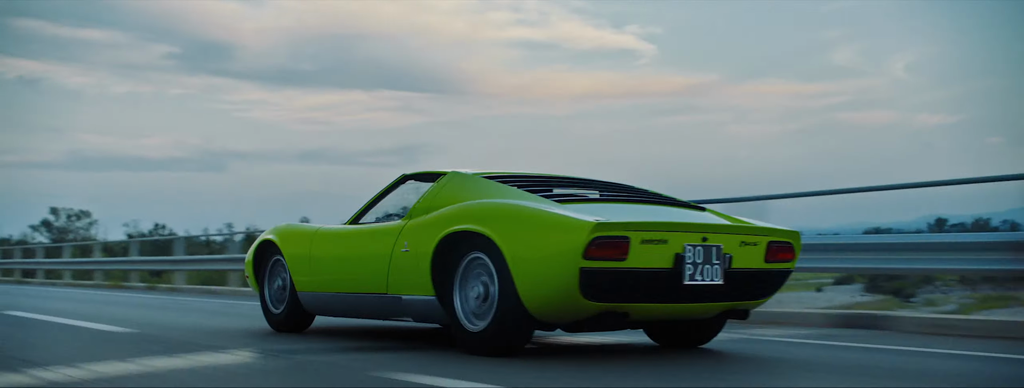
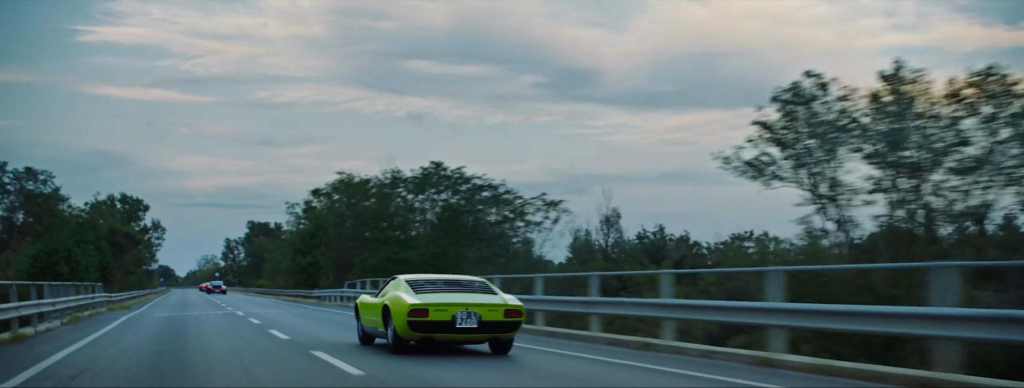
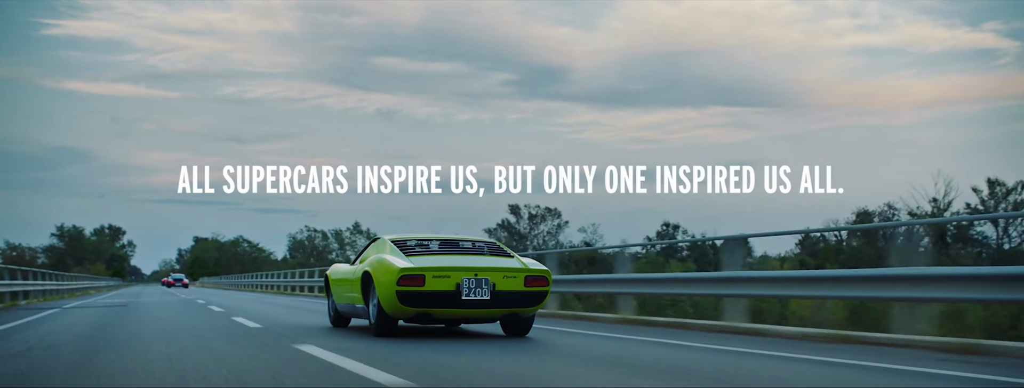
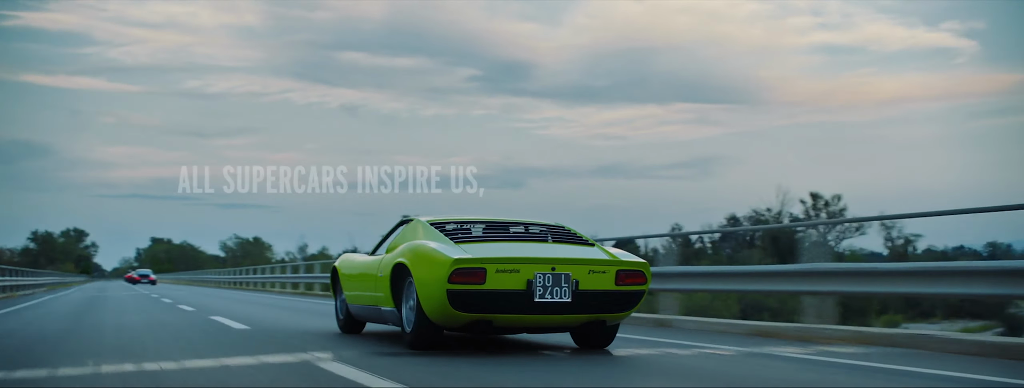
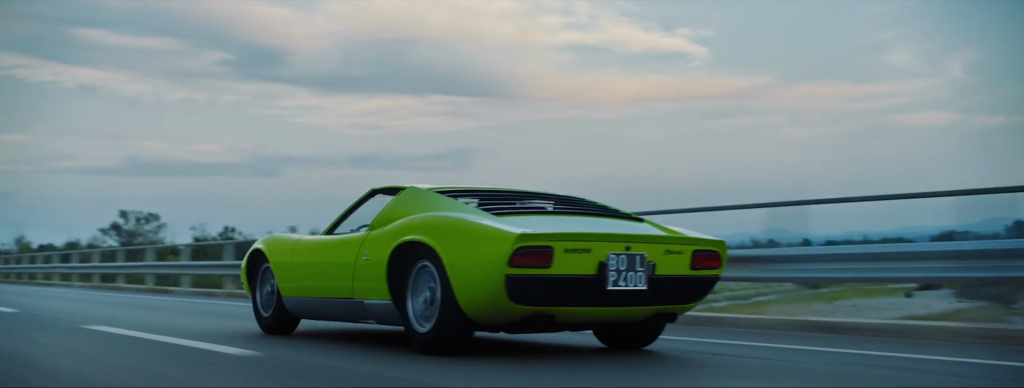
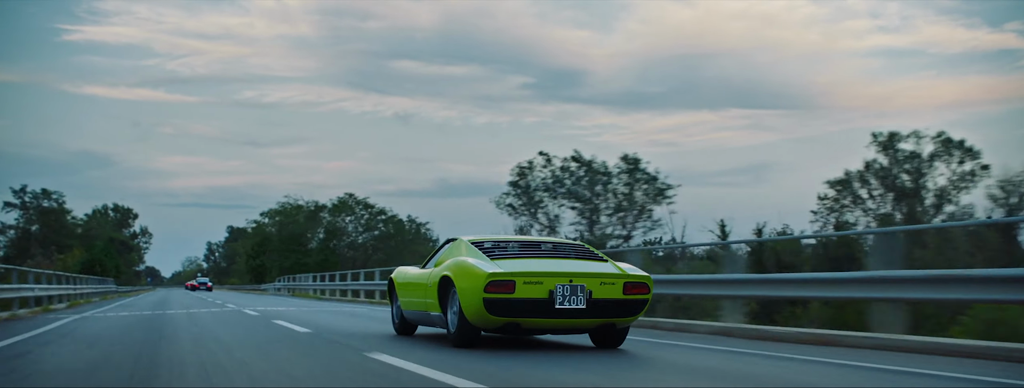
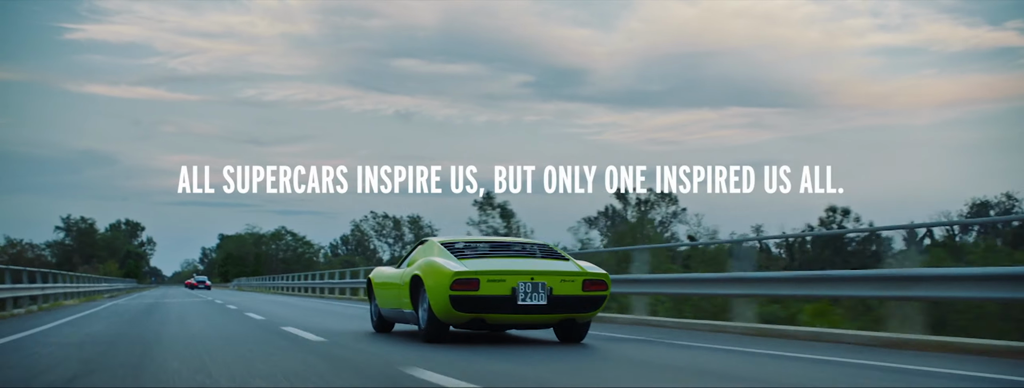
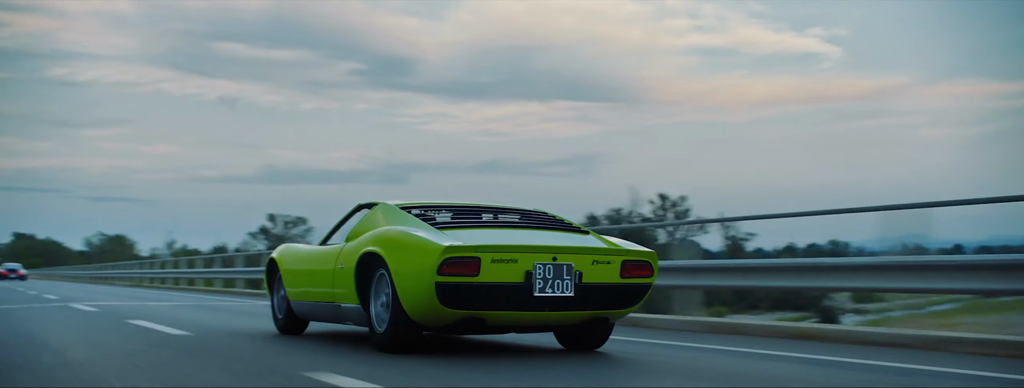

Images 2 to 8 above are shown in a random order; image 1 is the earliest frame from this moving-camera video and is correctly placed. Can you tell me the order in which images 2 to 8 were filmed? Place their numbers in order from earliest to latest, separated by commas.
5, 8, 4, 3, 7, 6, 2
